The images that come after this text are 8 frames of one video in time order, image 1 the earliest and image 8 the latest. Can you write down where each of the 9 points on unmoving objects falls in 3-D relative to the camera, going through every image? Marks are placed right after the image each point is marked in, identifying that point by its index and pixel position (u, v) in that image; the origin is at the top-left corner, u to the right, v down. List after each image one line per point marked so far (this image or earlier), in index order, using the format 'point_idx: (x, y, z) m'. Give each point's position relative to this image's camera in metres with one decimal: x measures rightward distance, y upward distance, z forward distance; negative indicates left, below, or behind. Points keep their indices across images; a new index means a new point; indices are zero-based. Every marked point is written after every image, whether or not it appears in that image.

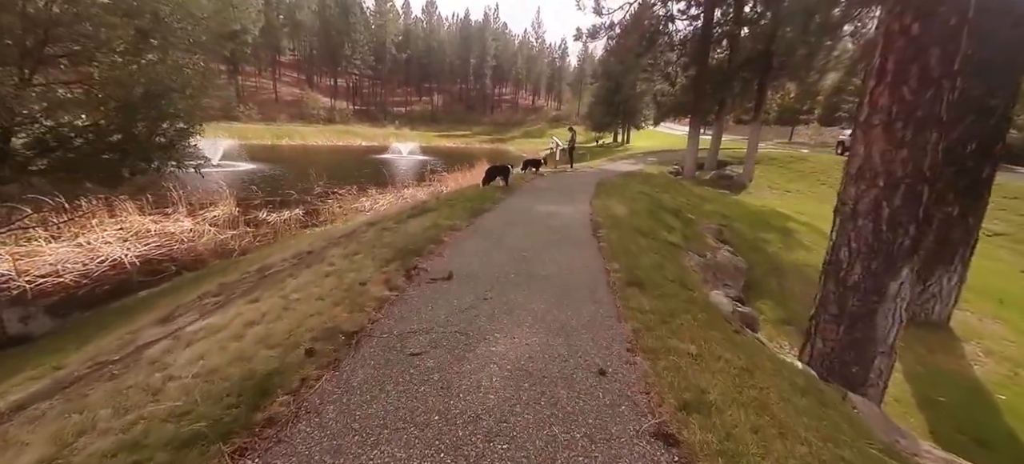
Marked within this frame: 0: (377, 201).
0: (-6.3, +0.9, +16.9) m
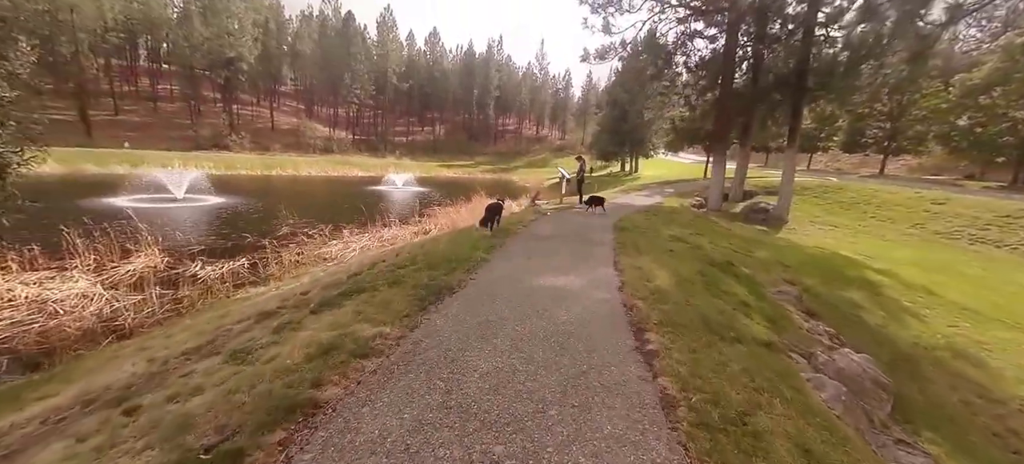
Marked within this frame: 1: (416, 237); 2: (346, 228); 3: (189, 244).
0: (-6.4, -0.9, +14.2) m
1: (-4.6, -0.3, +18.3) m
2: (-8.5, +0.2, +19.5) m
3: (-12.7, -0.5, +15.0) m
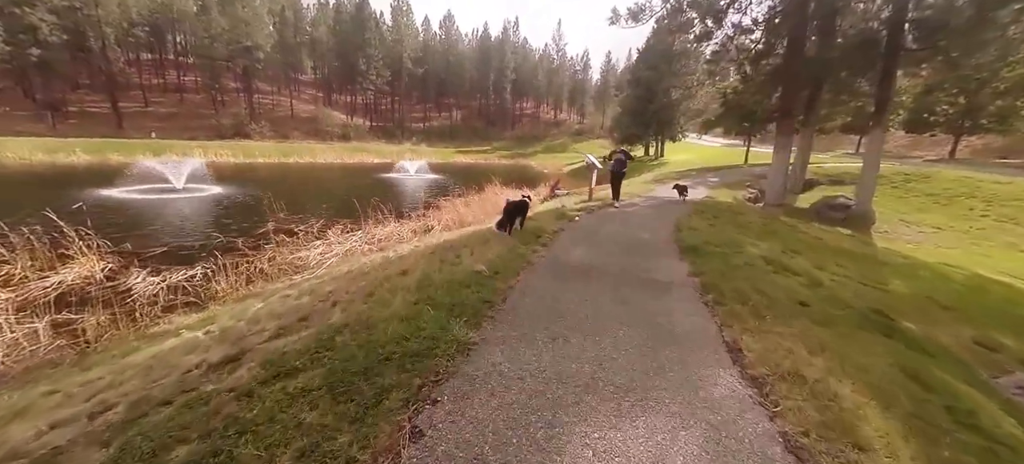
0: (-5.9, -1.0, +11.4) m
1: (-4.0, -0.3, +15.3) m
2: (-7.8, +0.2, +16.7) m
3: (-12.2, -0.6, +12.5) m
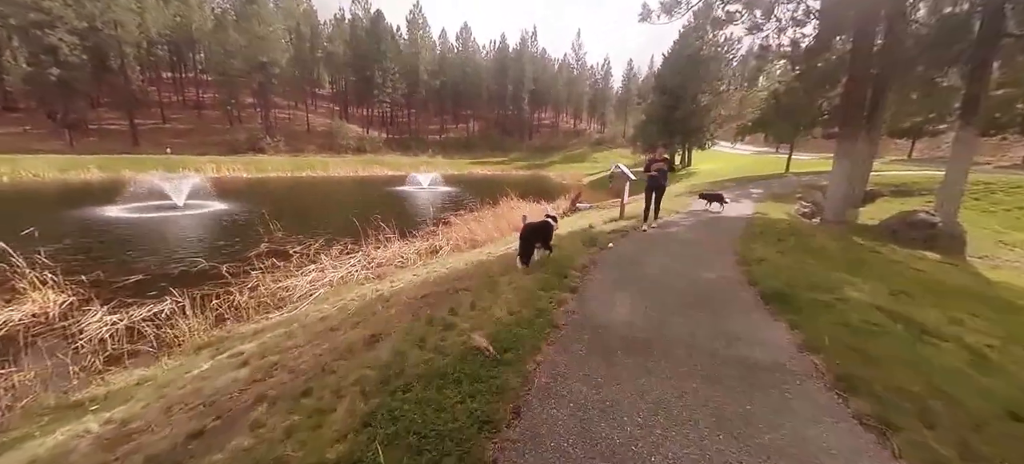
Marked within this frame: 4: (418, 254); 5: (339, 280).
0: (-5.5, -1.7, +9.9) m
1: (-3.3, -1.1, +13.8) m
2: (-7.1, -0.5, +15.4) m
3: (-11.7, -1.3, +11.3) m
4: (-3.6, -0.9, +14.4) m
5: (-5.1, -1.4, +11.2) m
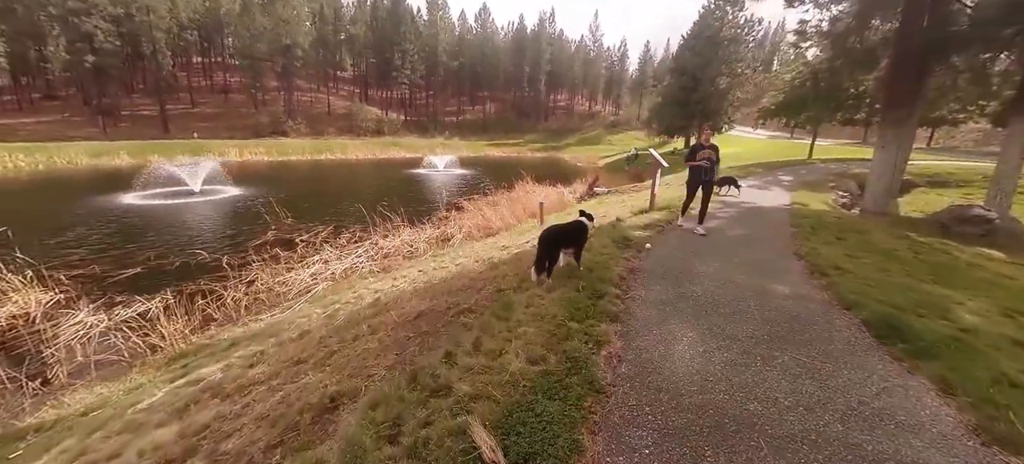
0: (-5.0, -1.5, +9.0) m
1: (-2.7, -0.7, +12.8) m
2: (-6.4, -0.1, +14.5) m
3: (-11.2, -1.0, +10.7) m
4: (-3.0, -0.5, +13.4) m
5: (-4.6, -1.2, +10.3) m
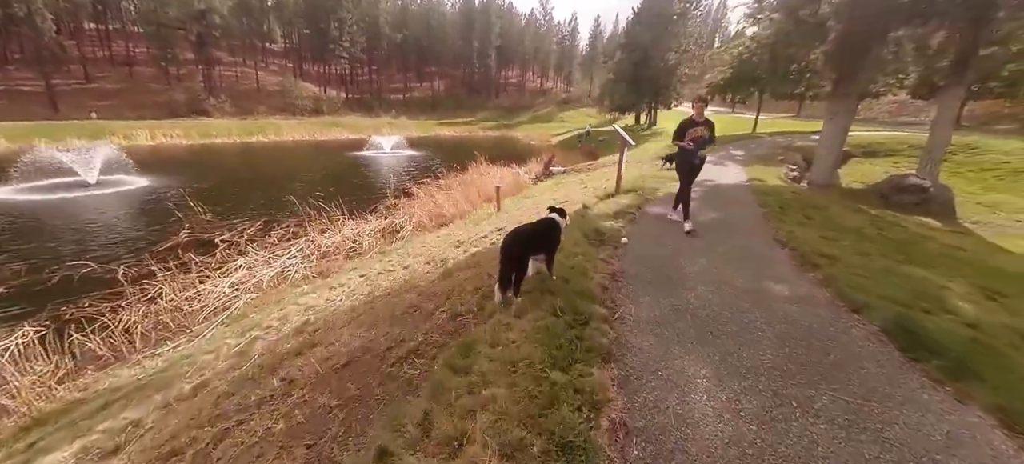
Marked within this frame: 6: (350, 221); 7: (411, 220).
0: (-5.9, -1.6, +7.5) m
1: (-4.0, -0.5, +11.4) m
2: (-7.9, 0.0, +12.7) m
3: (-12.2, -1.3, +8.4) m
4: (-4.4, -0.3, +12.0) m
5: (-5.6, -1.2, +8.7) m
6: (-6.2, +0.5, +14.4) m
7: (-3.8, +0.5, +14.3) m
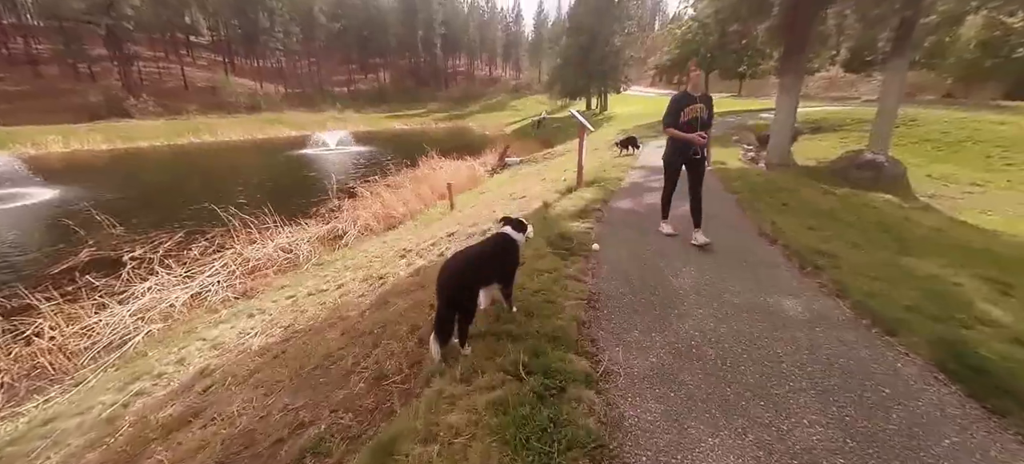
0: (-6.6, -2.0, +5.8) m
1: (-5.2, -0.8, +9.9) m
2: (-9.2, -0.4, +10.8) m
3: (-13.0, -2.1, +6.1) m
4: (-5.6, -0.5, +10.4) m
5: (-6.4, -1.6, +7.1) m
6: (-7.7, +0.1, +12.6) m
7: (-5.3, +0.3, +12.8) m
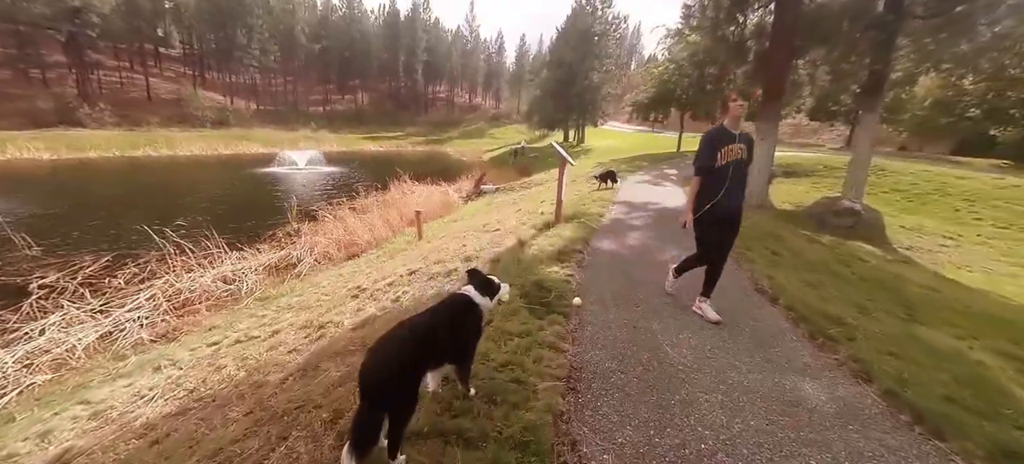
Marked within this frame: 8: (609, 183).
0: (-7.0, -2.4, +4.5) m
1: (-5.9, -1.5, +8.7) m
2: (-9.9, -1.1, +9.3) m
3: (-13.4, -2.3, +4.3) m
4: (-6.3, -1.3, +9.2) m
5: (-7.0, -2.1, +5.8) m
6: (-8.6, -0.7, +11.3) m
7: (-6.2, -0.6, +11.6) m
8: (+3.7, +1.9, +14.4) m
